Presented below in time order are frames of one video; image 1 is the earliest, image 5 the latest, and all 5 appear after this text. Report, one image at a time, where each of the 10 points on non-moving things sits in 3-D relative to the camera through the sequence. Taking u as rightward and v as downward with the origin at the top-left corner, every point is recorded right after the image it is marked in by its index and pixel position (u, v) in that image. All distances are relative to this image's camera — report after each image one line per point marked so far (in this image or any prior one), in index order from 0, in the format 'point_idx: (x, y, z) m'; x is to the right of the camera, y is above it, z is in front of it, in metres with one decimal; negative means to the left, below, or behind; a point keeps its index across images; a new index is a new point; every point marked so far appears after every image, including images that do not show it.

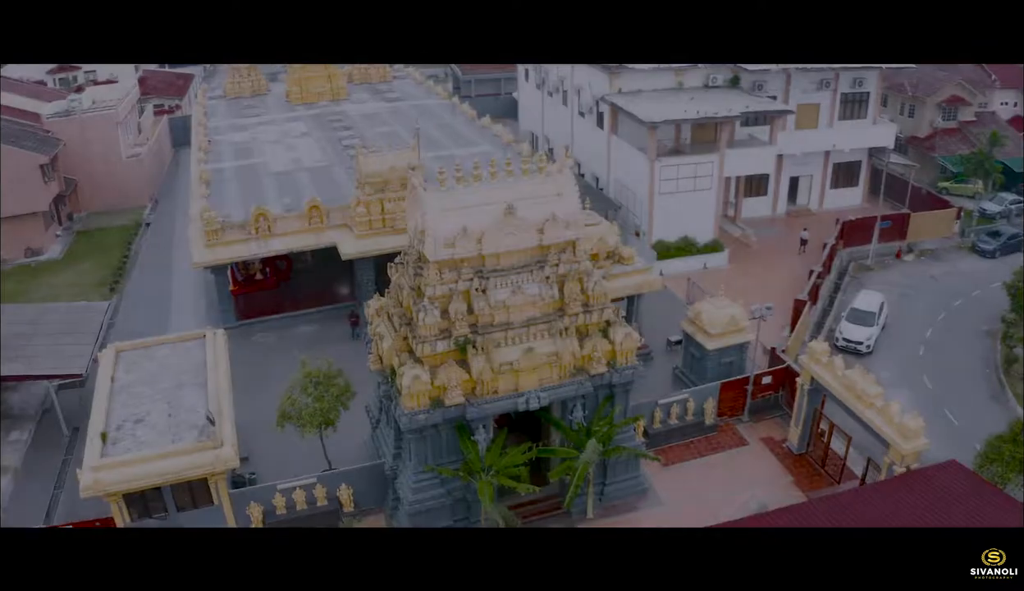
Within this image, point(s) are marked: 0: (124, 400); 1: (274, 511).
0: (-5.3, -1.4, +14.1) m
1: (-3.1, -2.9, +13.8) m
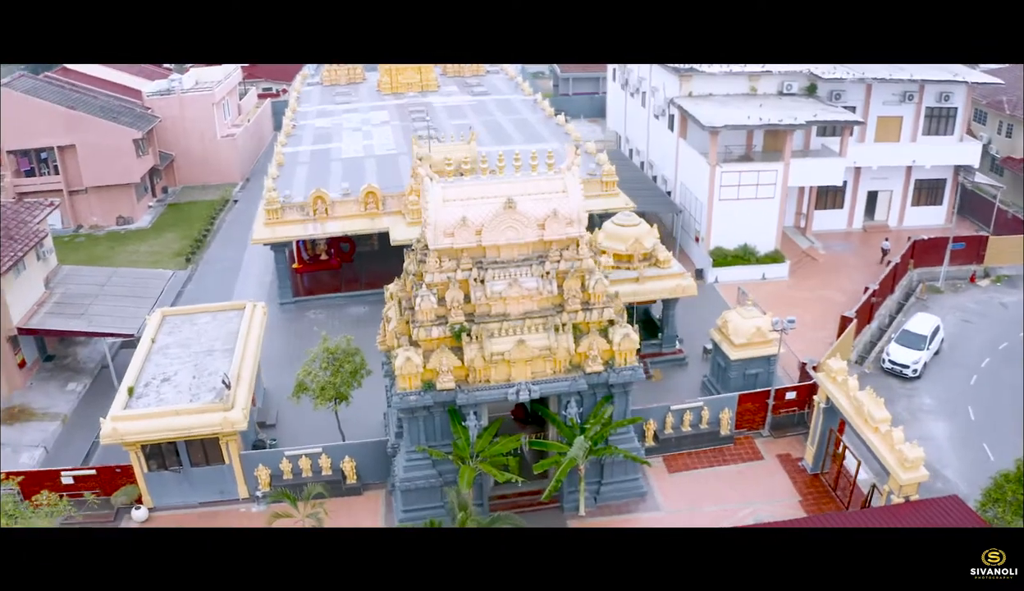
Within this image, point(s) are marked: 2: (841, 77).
0: (-5.2, -0.9, +15.2) m
1: (-3.2, -2.5, +14.5) m
2: (+6.2, +4.2, +19.7) m
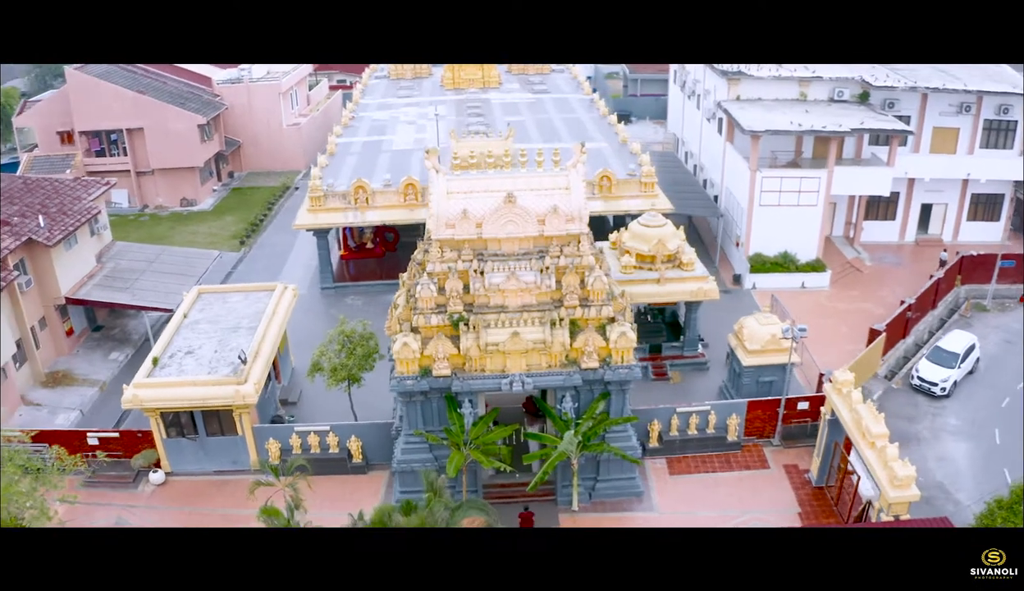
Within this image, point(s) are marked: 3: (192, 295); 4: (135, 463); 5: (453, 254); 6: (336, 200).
0: (-5.1, -0.6, +16.0) m
1: (-3.3, -2.3, +15.2) m
2: (+7.0, +3.9, +19.2) m
3: (-5.3, 0.0, +17.1) m
4: (-5.5, -2.4, +15.0) m
5: (-0.8, +0.5, +13.7) m
6: (-3.3, +1.8, +19.2) m
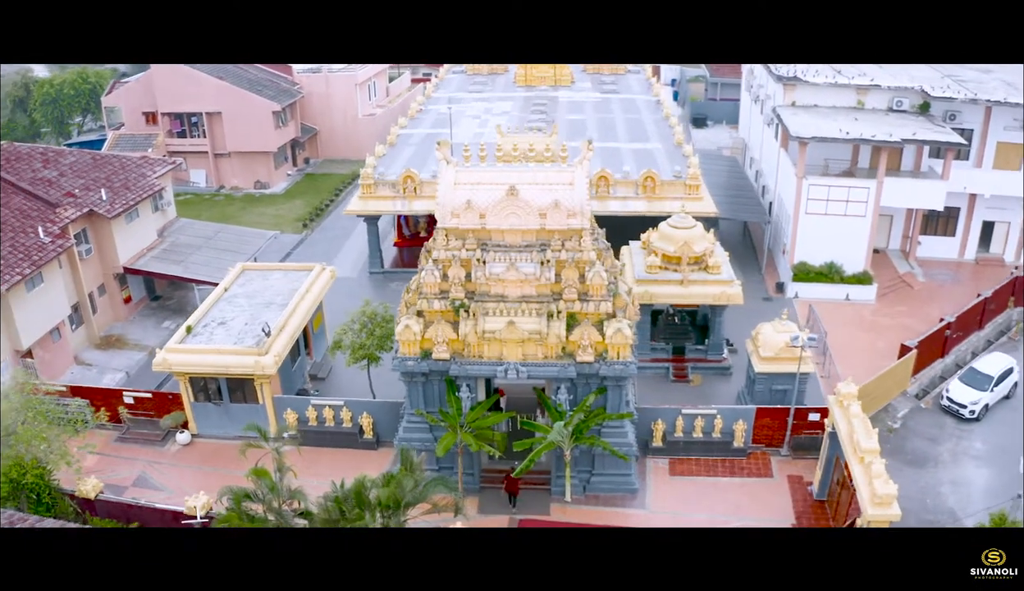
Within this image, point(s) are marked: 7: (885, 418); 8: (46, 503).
0: (-4.8, -0.2, +17.0) m
1: (-3.2, -1.9, +15.9) m
2: (+7.9, +3.6, +18.6) m
3: (-4.8, +0.4, +18.1) m
4: (-5.4, -2.0, +16.0) m
5: (-0.8, +0.7, +14.2) m
6: (-2.4, +2.1, +19.9) m
7: (+5.9, -1.9, +16.4) m
8: (-6.1, -2.7, +13.5) m
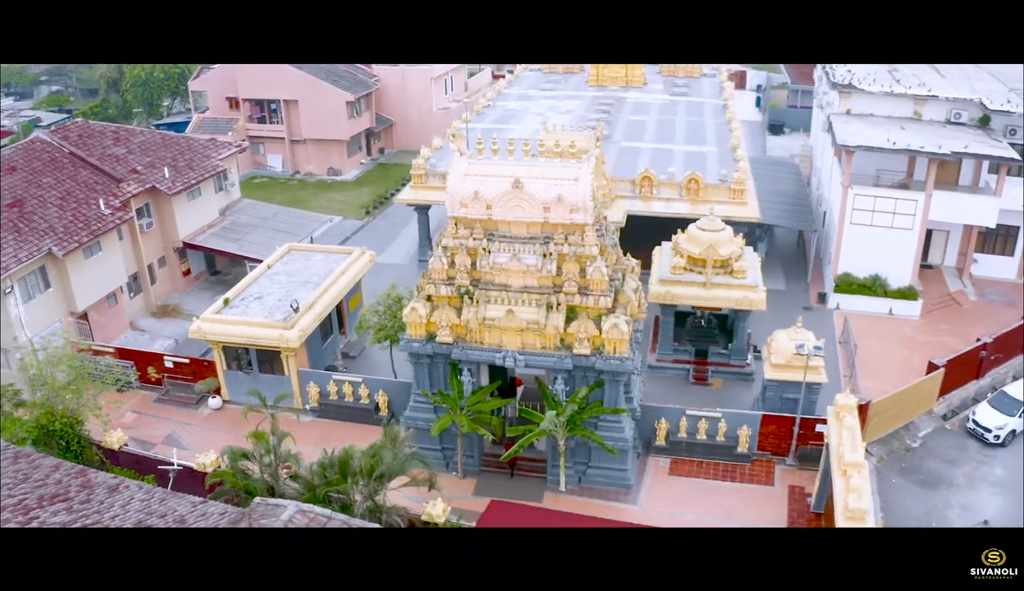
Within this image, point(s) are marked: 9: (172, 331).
0: (-4.3, +0.2, +17.9) m
1: (-3.0, -1.6, +16.7) m
2: (+8.6, +3.2, +17.9) m
3: (-4.2, +0.9, +19.0) m
4: (-5.2, -1.5, +17.1) m
5: (-0.7, +0.9, +14.6) m
6: (-1.5, +2.3, +20.6) m
7: (+6.1, -2.2, +16.0) m
8: (-6.2, -2.2, +14.6) m
9: (-6.2, -0.6, +18.8) m
